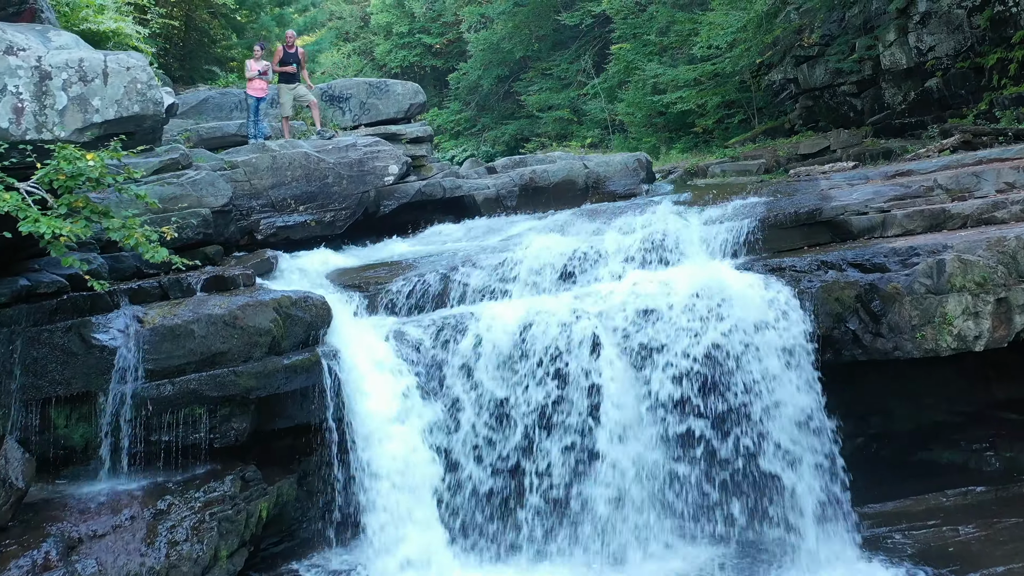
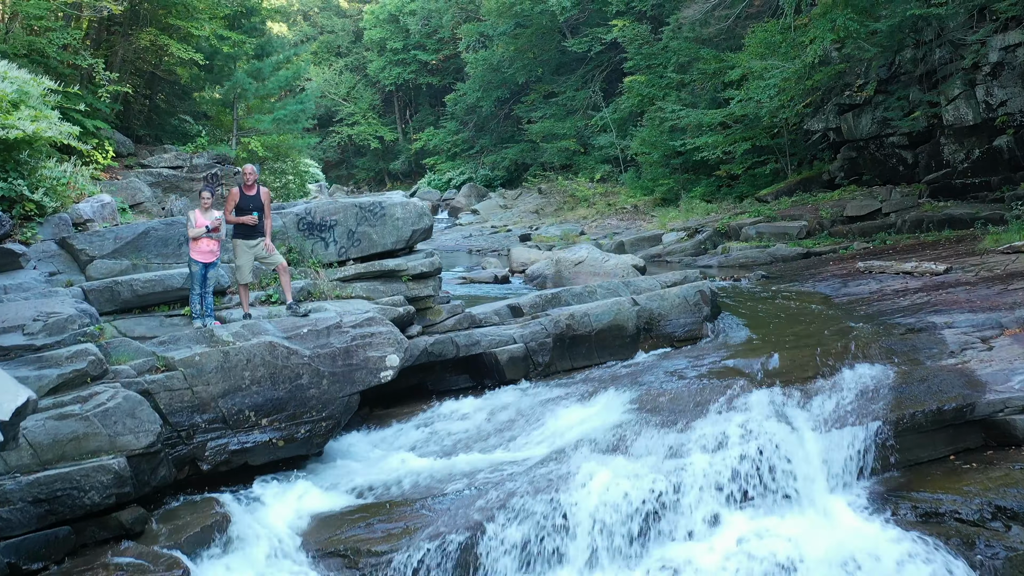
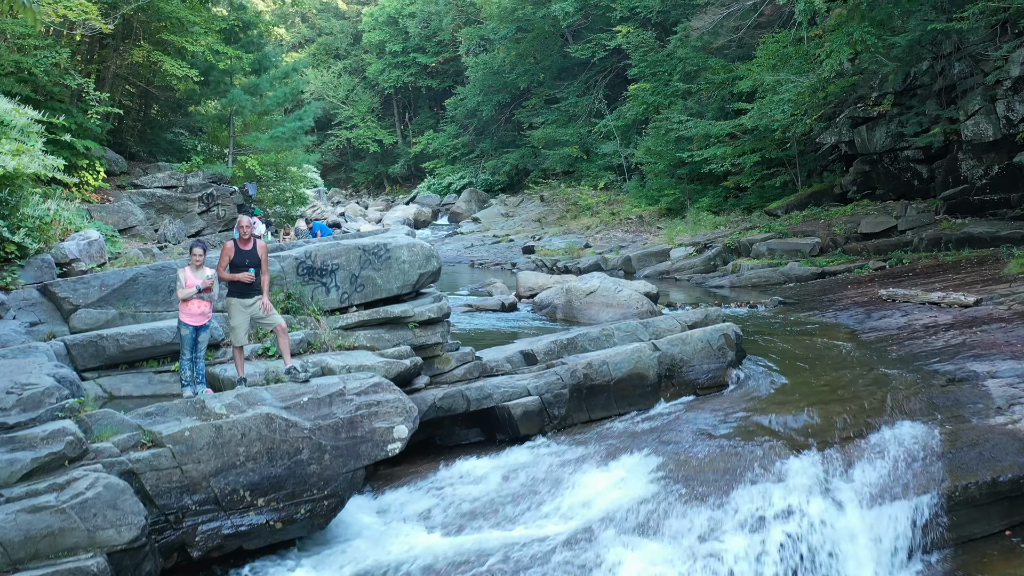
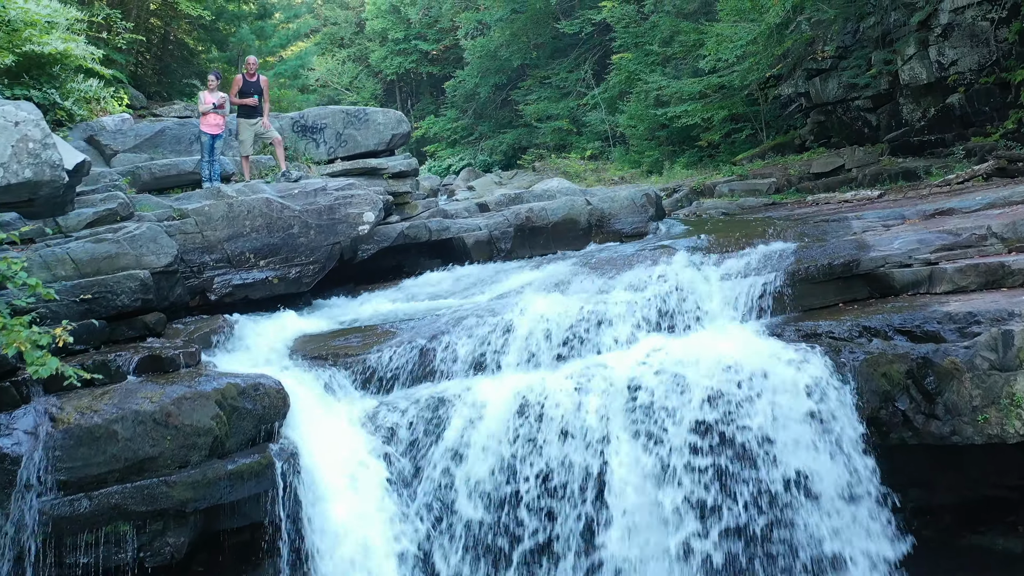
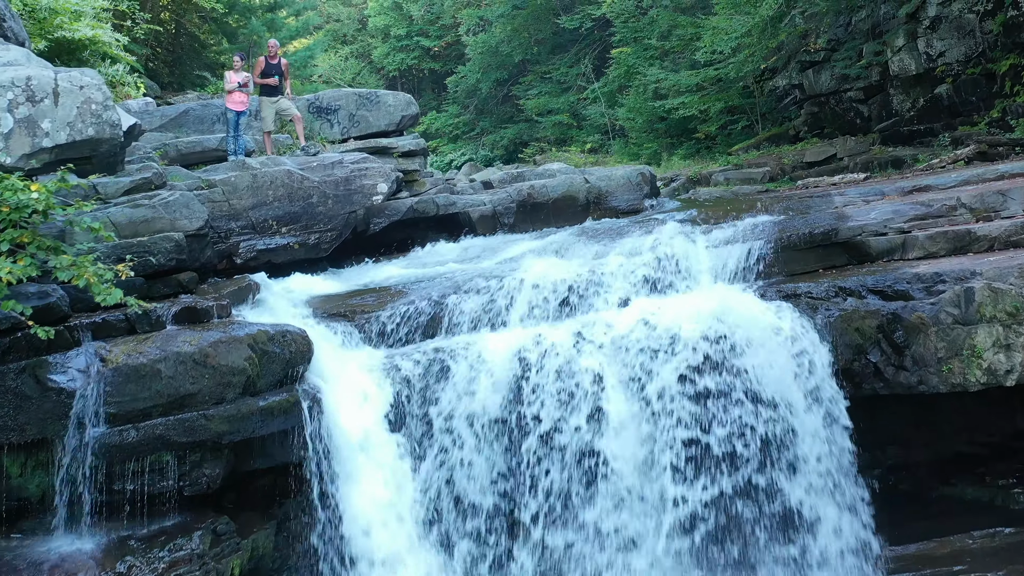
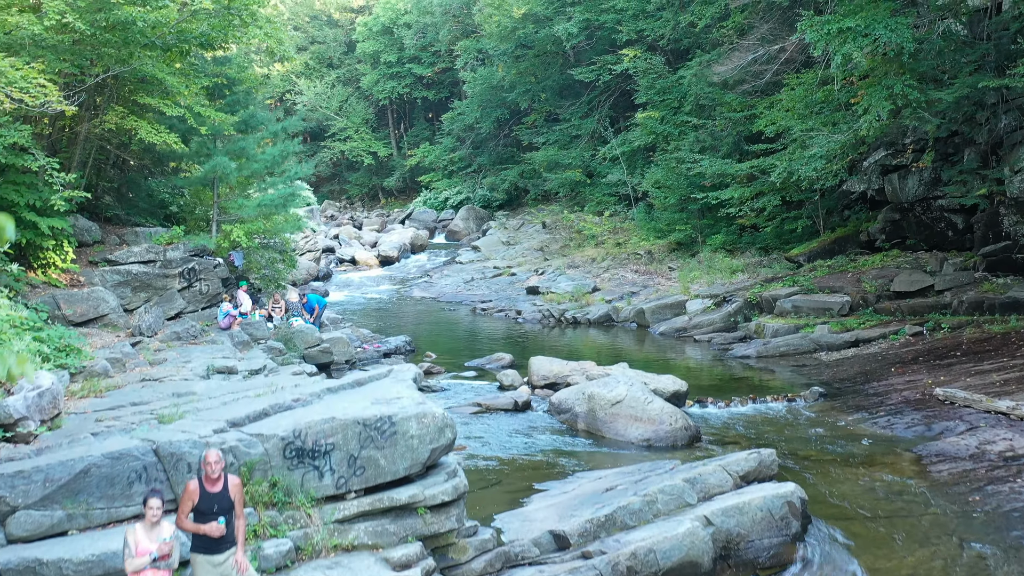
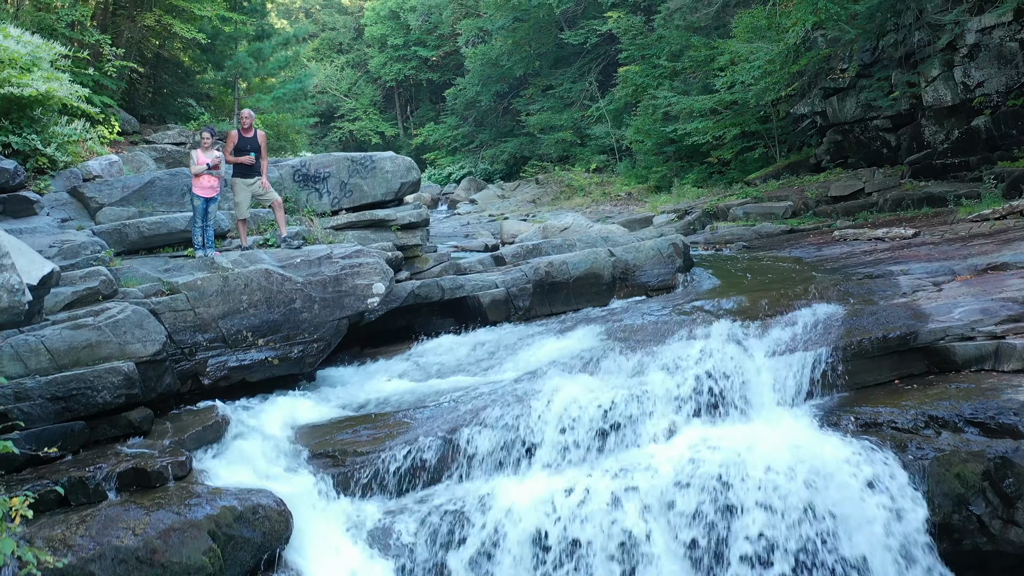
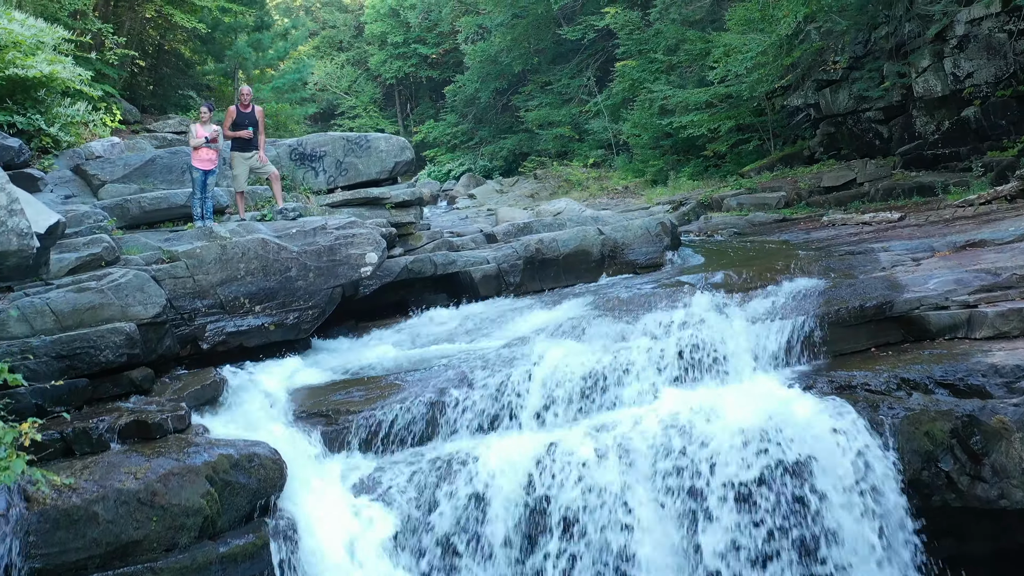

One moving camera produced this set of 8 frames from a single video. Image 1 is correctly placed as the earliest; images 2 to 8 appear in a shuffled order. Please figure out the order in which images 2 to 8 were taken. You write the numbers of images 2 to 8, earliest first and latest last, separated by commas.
5, 4, 8, 7, 2, 3, 6
